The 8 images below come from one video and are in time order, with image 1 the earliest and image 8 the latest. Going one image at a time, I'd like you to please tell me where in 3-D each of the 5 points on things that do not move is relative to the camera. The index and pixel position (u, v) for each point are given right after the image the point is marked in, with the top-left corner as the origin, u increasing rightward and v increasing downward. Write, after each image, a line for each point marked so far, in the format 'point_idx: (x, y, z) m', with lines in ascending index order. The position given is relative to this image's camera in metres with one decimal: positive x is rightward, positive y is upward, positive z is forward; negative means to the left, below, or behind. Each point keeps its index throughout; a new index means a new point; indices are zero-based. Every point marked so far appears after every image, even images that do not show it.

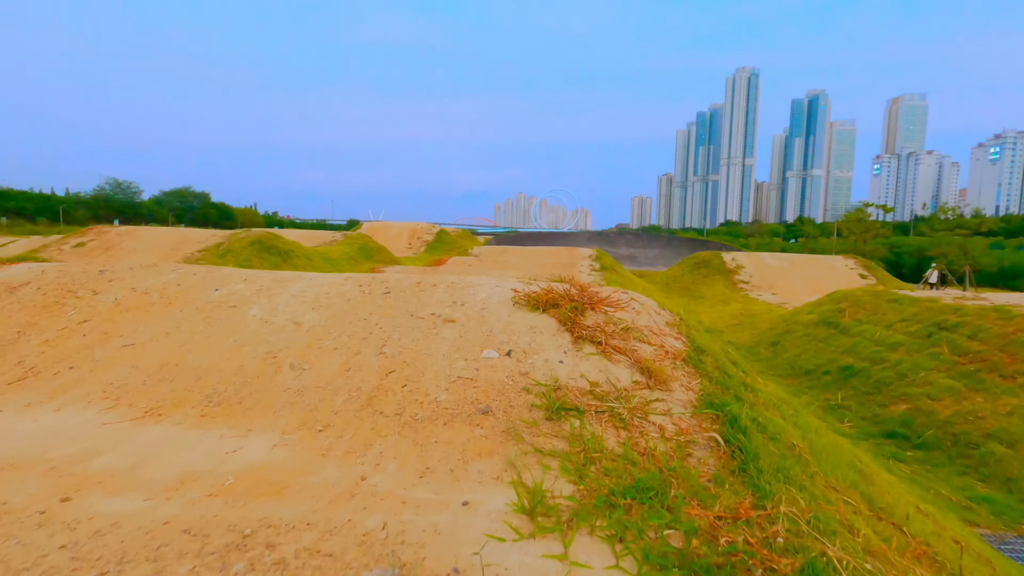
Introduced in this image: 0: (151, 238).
0: (-11.4, +1.7, +17.0) m
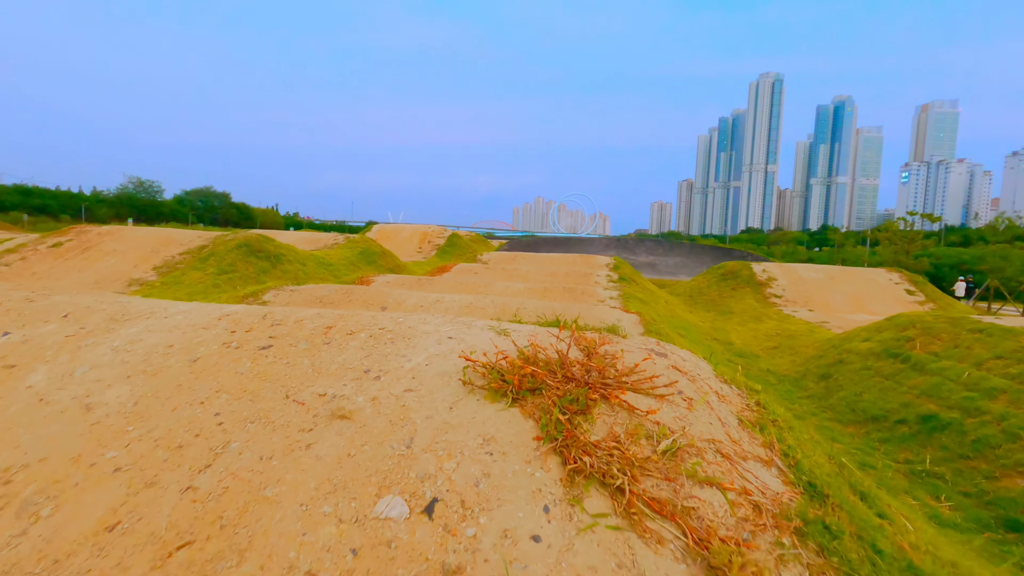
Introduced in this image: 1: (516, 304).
0: (-11.1, +1.5, +15.8) m
1: (+0.1, -0.2, +8.7) m
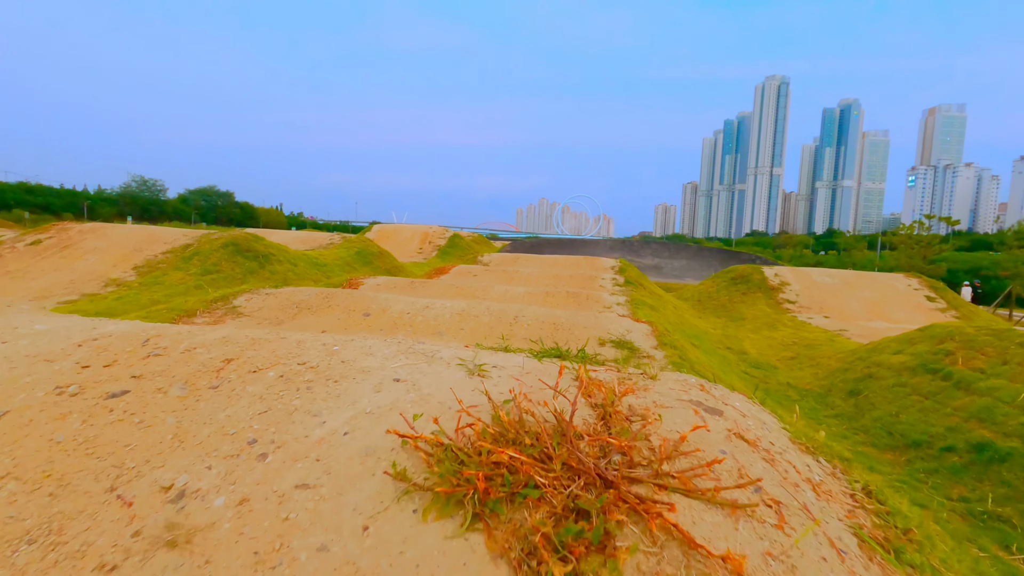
0: (-11.1, +1.5, +15.1) m
1: (0.0, -0.3, +7.9) m
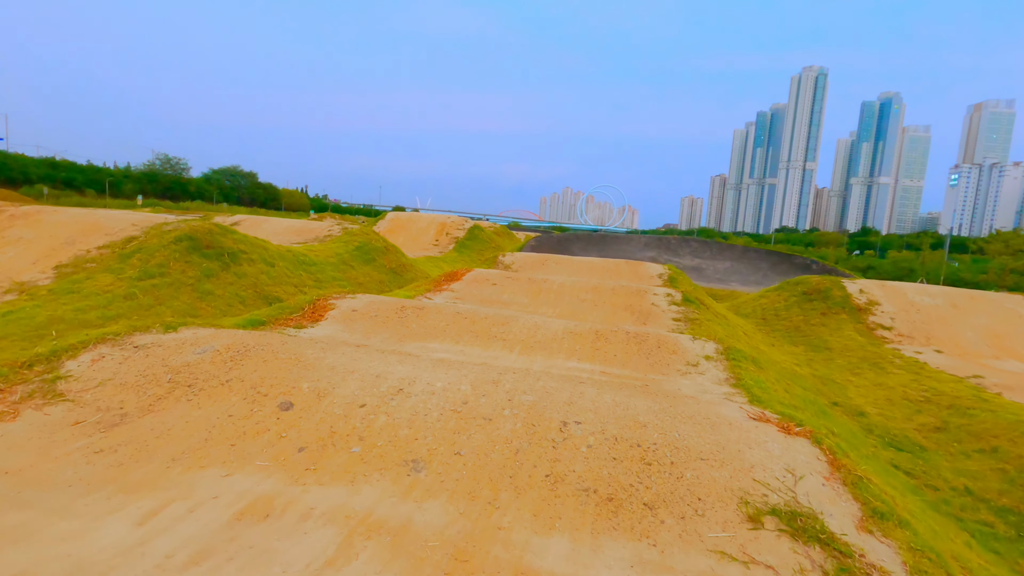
0: (-10.4, +1.5, +12.1) m
1: (+0.4, -0.8, +4.5) m
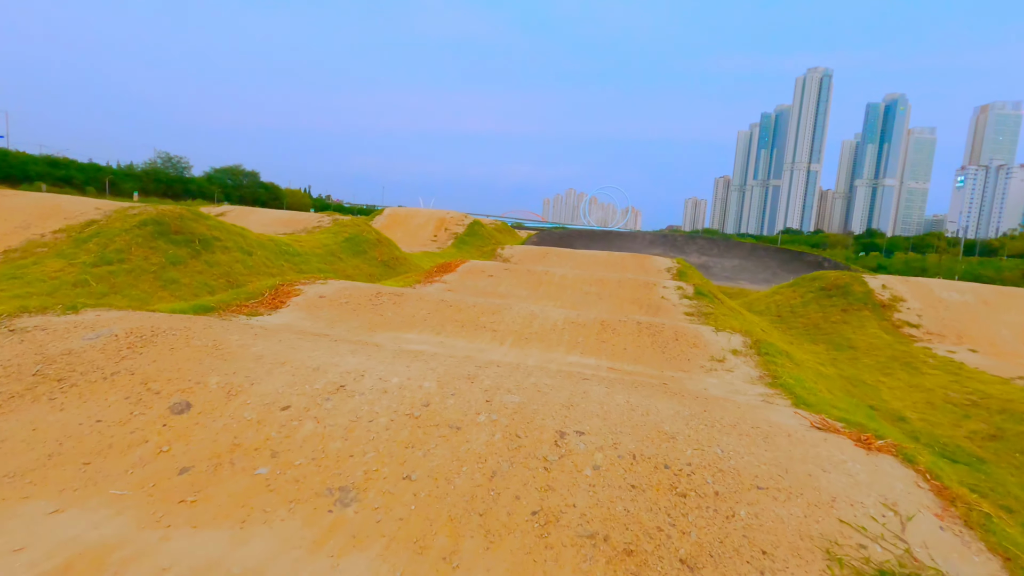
0: (-10.4, +1.7, +11.2) m
1: (+0.3, -0.6, +3.5) m
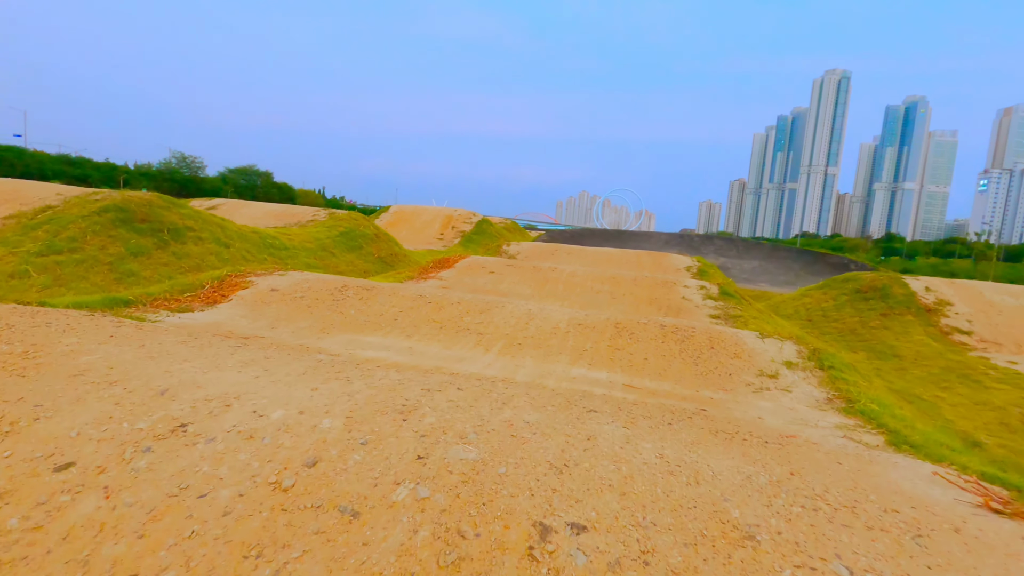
0: (-10.4, +1.9, +10.2) m
1: (+0.1, -0.5, +2.3) m
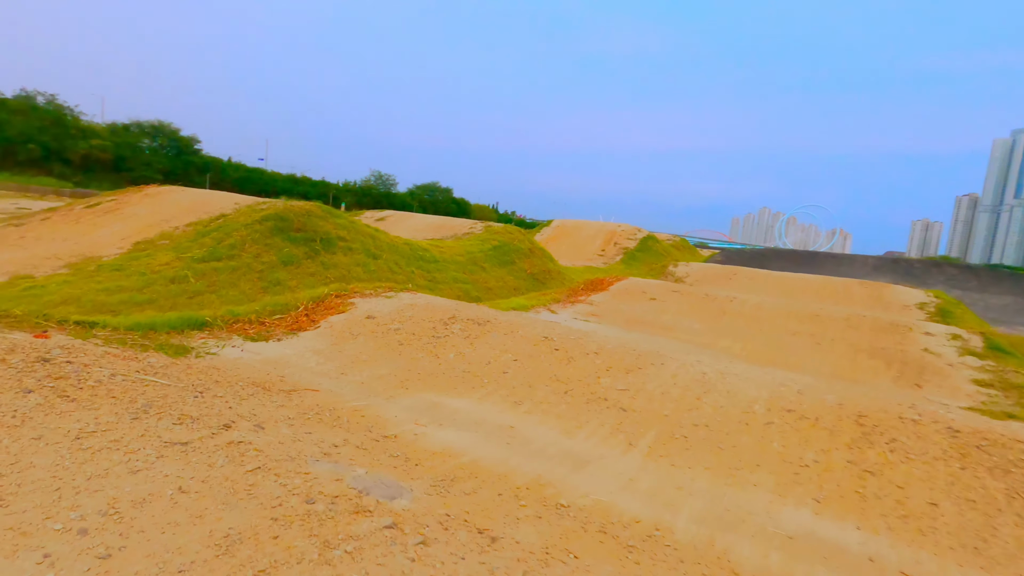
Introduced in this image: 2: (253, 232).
0: (-7.2, +1.9, +11.4) m
1: (+0.3, -0.8, +0.7) m
2: (-4.5, +1.0, +9.3) m
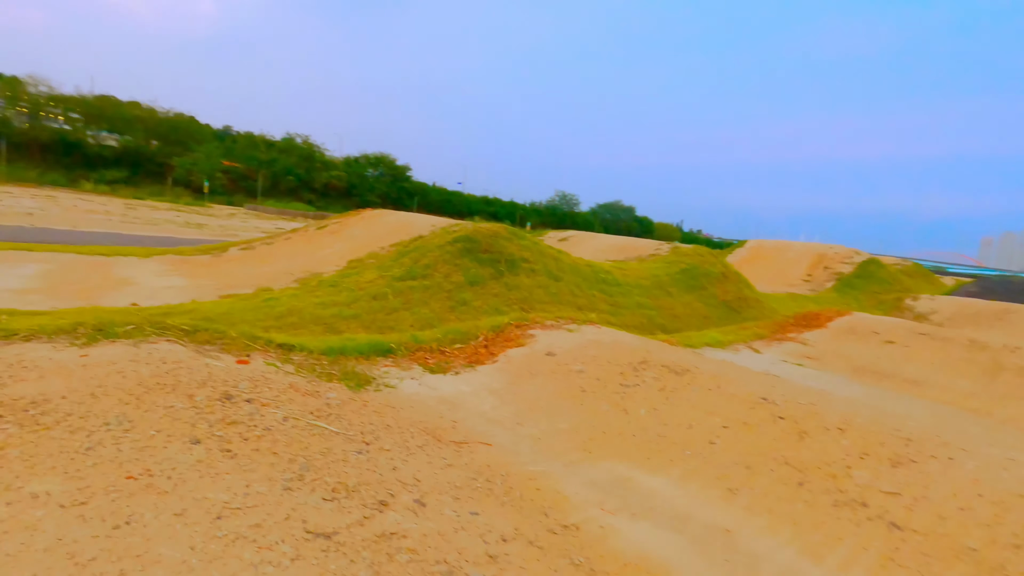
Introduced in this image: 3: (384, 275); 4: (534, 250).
0: (-3.1, +1.6, +12.6) m
1: (+0.5, -0.9, 0.0) m
2: (-1.2, +0.6, +9.7) m
3: (-2.2, +0.2, +9.1) m
4: (+0.5, +0.7, +10.7) m
